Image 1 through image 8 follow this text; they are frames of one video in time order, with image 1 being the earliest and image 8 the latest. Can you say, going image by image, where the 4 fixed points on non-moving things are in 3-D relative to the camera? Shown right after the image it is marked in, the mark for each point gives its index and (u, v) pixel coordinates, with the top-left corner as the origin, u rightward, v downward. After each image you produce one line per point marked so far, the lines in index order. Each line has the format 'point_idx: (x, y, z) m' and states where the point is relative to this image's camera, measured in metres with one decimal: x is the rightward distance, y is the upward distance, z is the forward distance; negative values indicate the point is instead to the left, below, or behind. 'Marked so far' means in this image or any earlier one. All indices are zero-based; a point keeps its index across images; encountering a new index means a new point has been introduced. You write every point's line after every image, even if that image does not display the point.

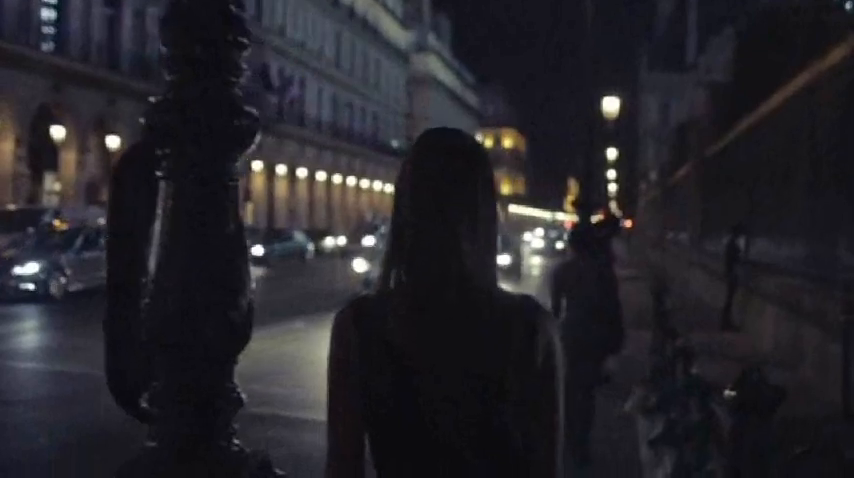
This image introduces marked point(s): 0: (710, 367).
0: (+4.5, -2.1, +17.6) m
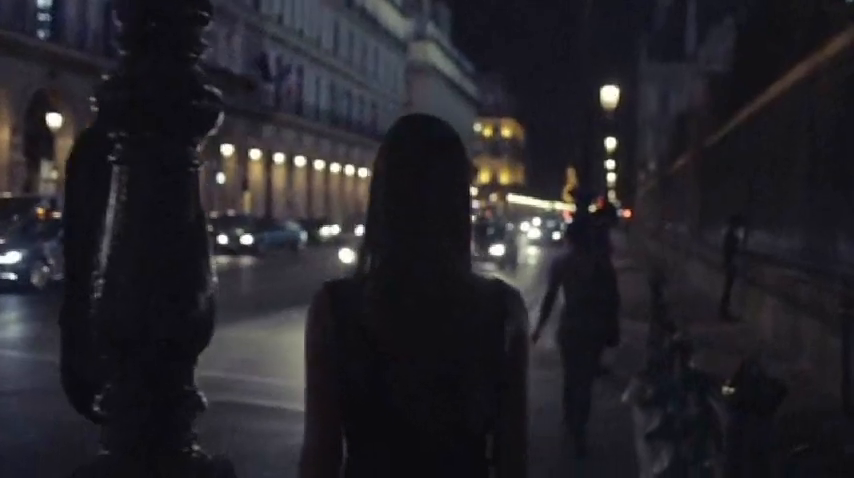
0: (+4.5, -2.0, +17.5) m
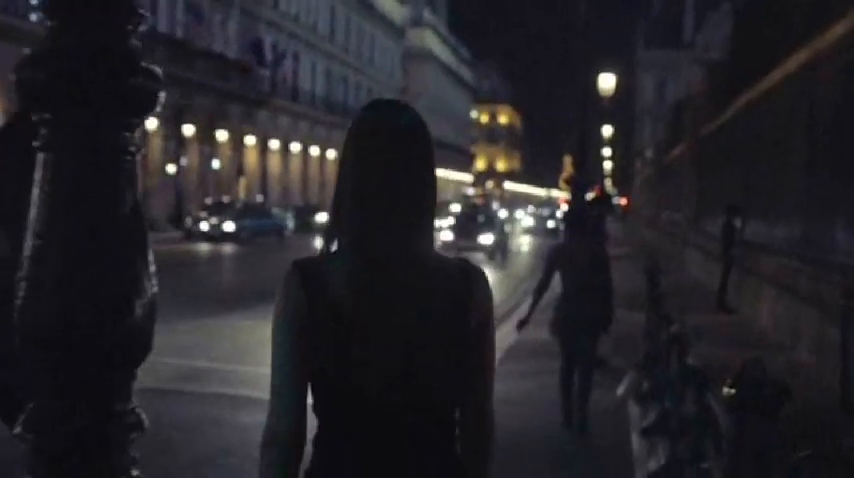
0: (+4.4, -1.8, +17.3) m
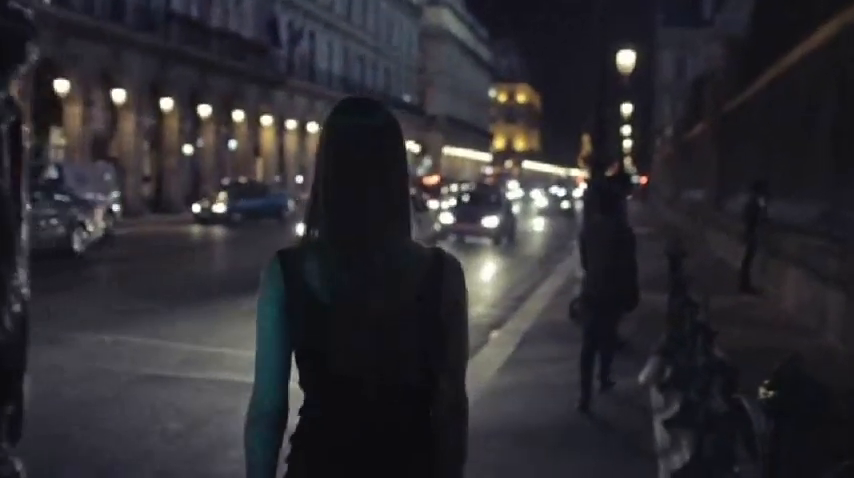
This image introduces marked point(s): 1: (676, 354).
0: (+4.6, -1.5, +16.8) m
1: (+2.0, -1.0, +9.0) m
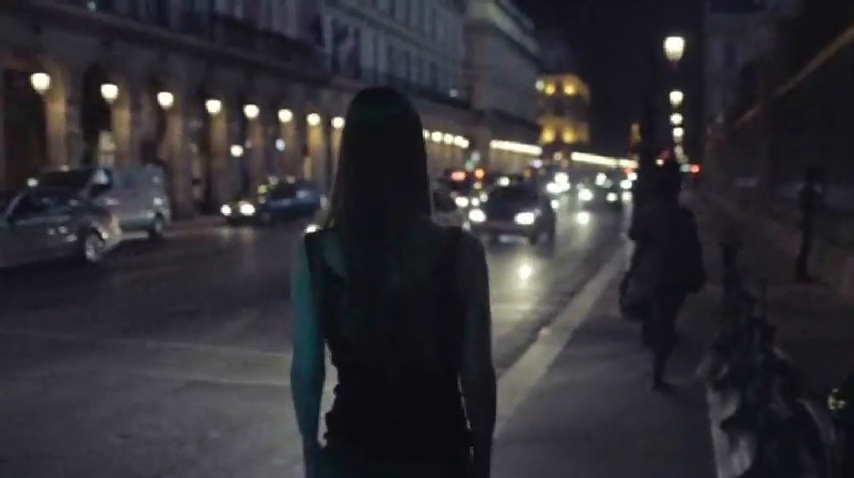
0: (+5.3, -1.3, +16.3) m
1: (+2.4, -0.9, +8.6) m
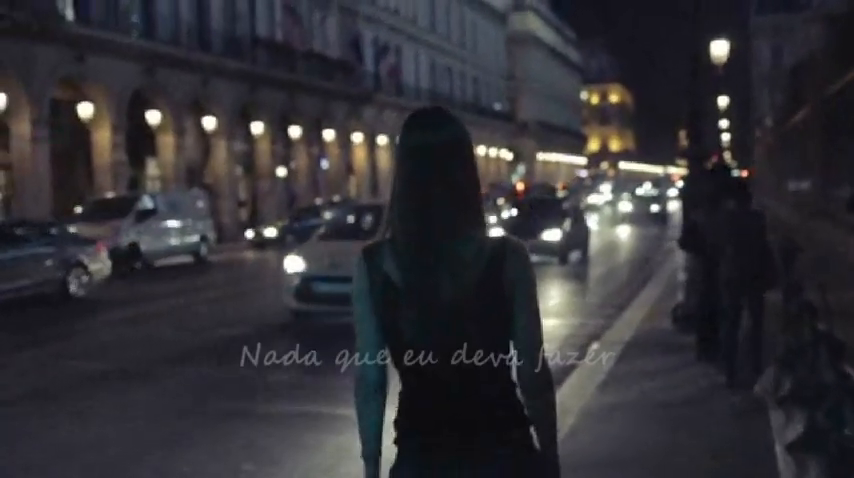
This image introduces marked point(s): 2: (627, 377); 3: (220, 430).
0: (+6.0, -1.4, +15.6) m
1: (+2.7, -0.9, +8.0) m
2: (+2.4, -1.7, +13.0) m
3: (-2.1, -1.9, +11.0) m
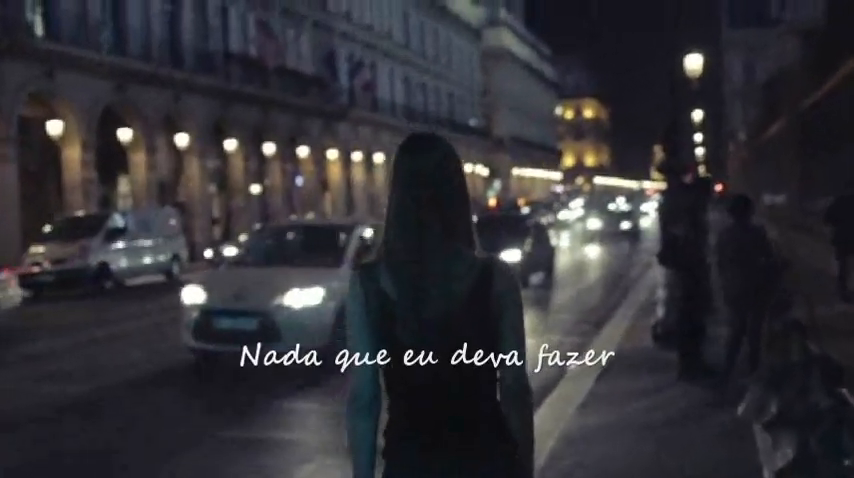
0: (+5.6, -1.6, +15.3) m
1: (+2.5, -1.0, +7.7) m
2: (+2.1, -1.9, +12.7) m
3: (-2.3, -2.1, +10.5) m
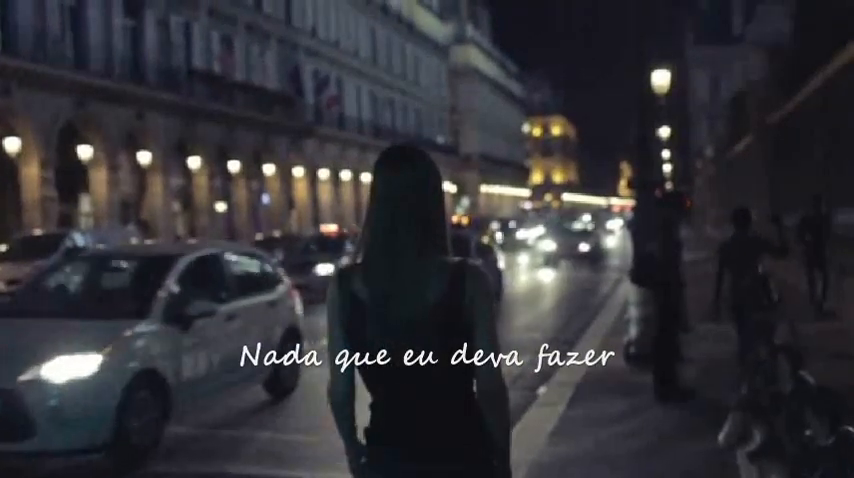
0: (+5.1, -1.8, +14.8) m
1: (+2.2, -1.2, +7.2) m
2: (+1.7, -2.0, +12.1) m
3: (-2.7, -2.3, +9.8) m
